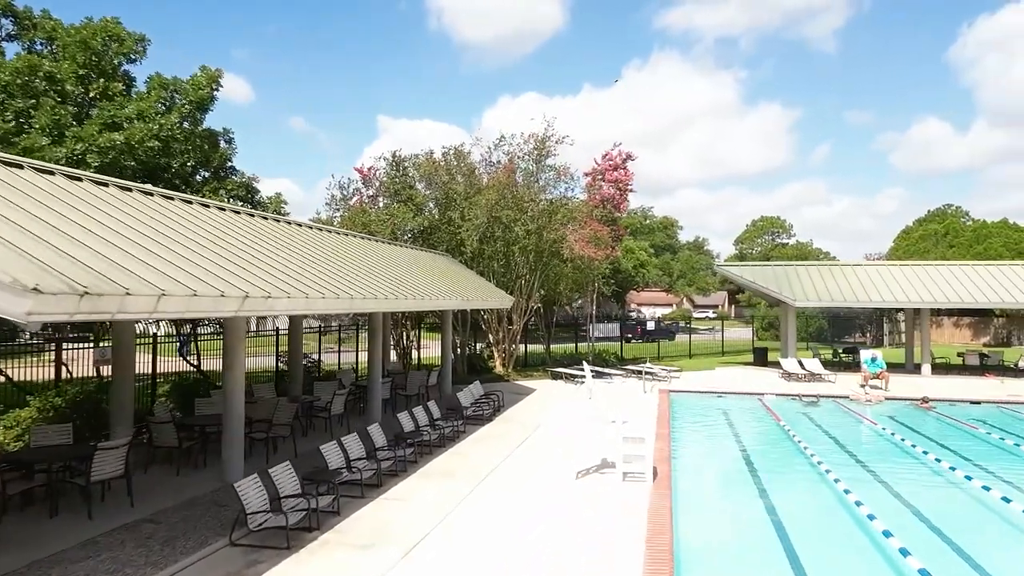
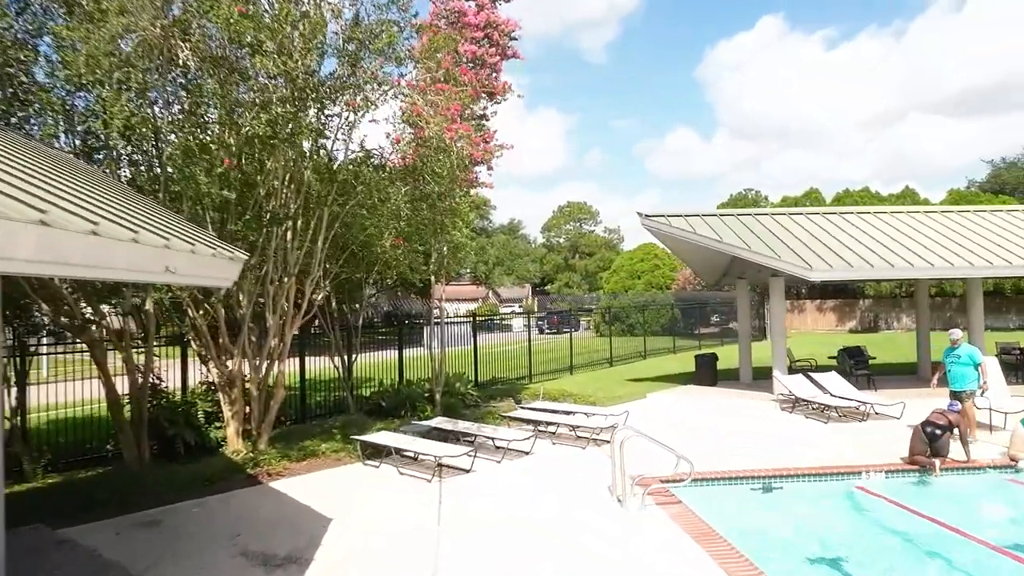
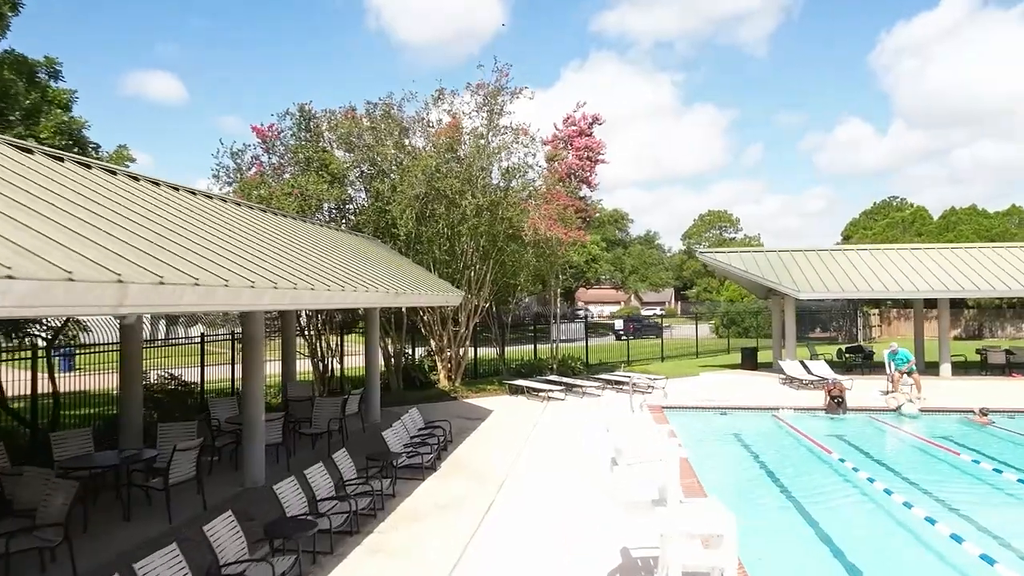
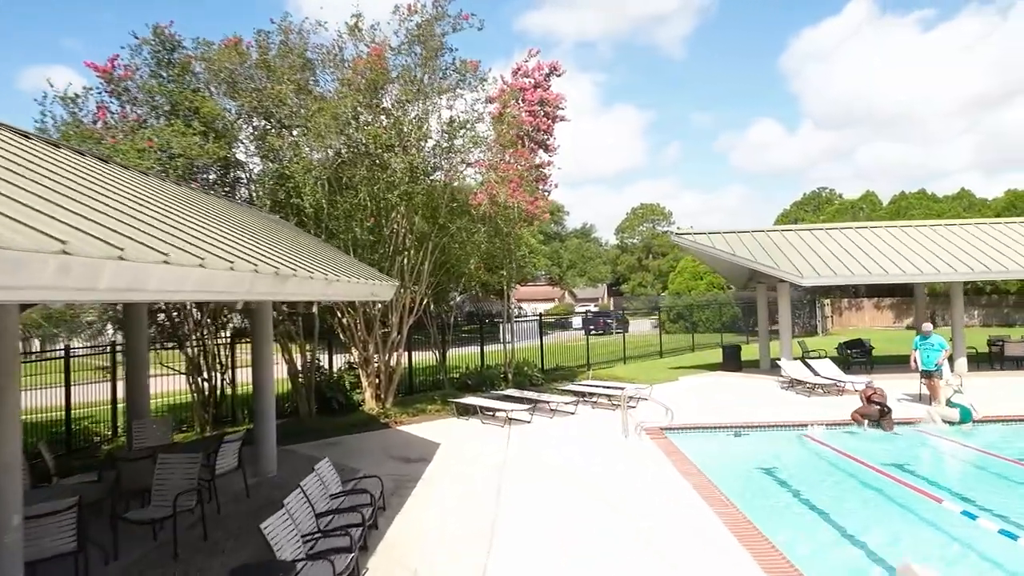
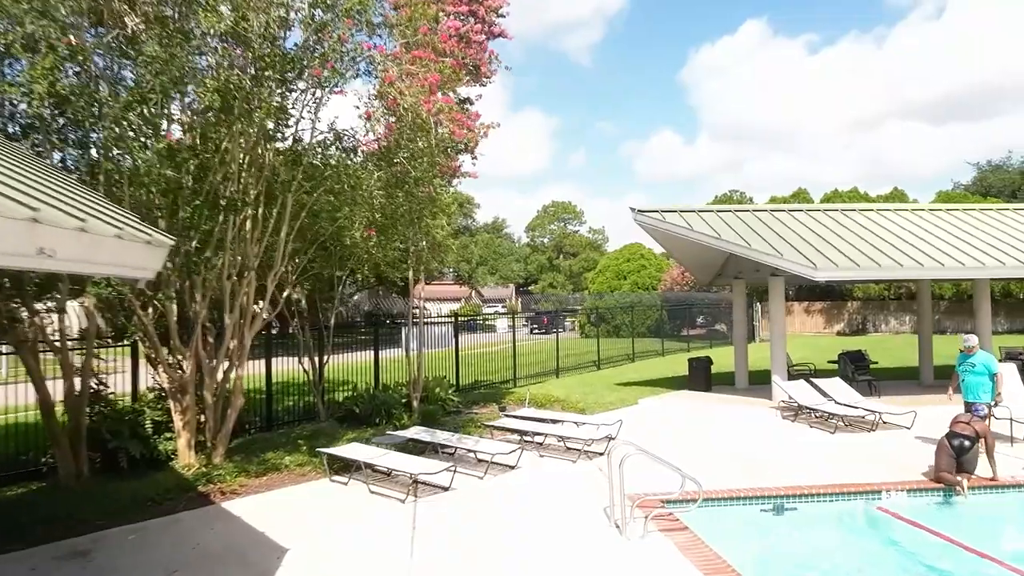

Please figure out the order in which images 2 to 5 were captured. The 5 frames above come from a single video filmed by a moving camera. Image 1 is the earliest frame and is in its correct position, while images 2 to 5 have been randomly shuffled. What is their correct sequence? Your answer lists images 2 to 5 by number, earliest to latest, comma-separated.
3, 4, 2, 5
